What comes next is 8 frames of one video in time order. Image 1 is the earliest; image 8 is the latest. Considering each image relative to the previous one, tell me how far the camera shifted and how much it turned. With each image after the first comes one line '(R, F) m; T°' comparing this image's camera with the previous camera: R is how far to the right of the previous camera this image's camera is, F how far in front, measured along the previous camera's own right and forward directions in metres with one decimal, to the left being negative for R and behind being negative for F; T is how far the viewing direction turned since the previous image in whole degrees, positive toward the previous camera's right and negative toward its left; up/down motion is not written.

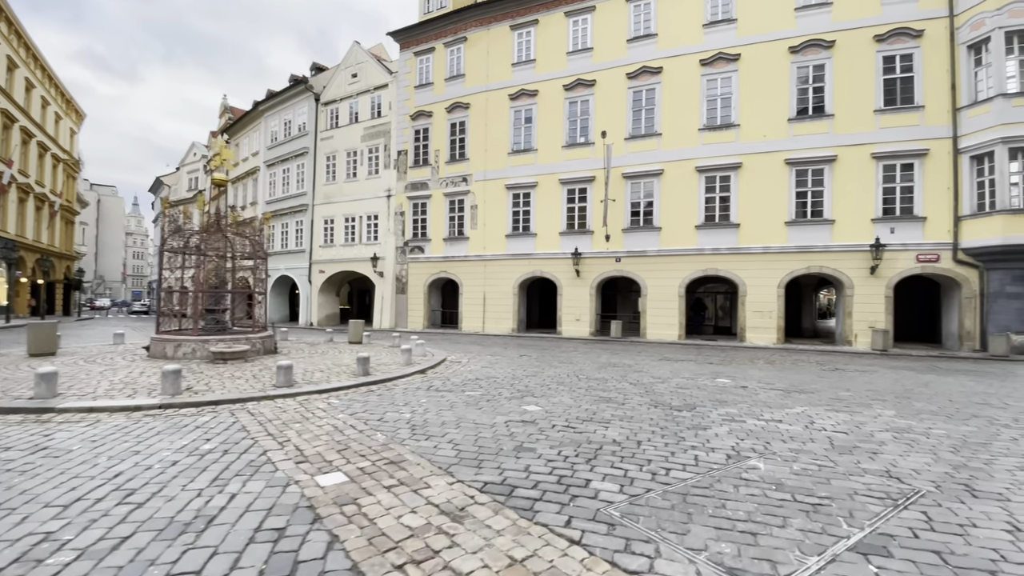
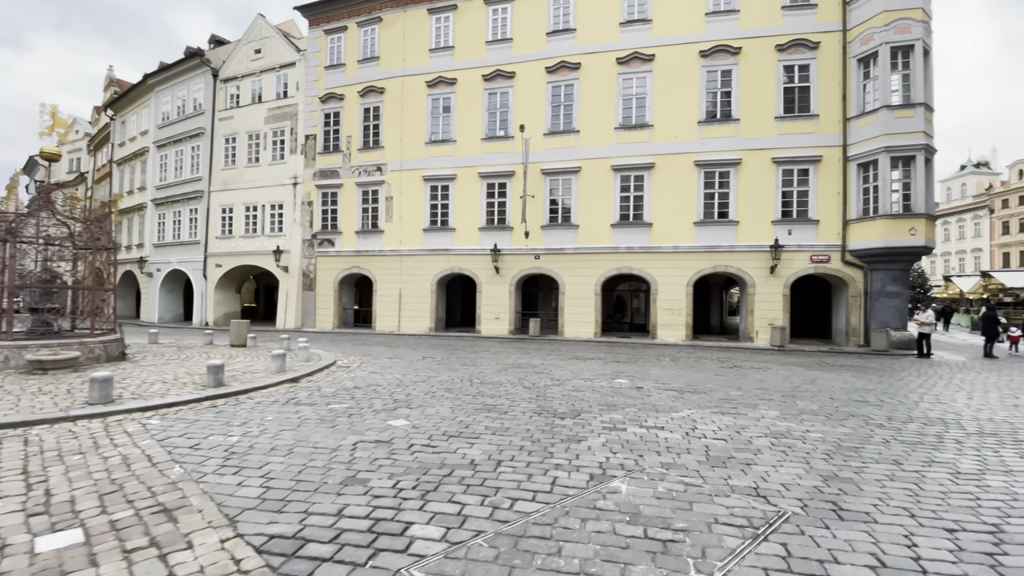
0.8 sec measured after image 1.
(+1.0, +0.9) m; +8°
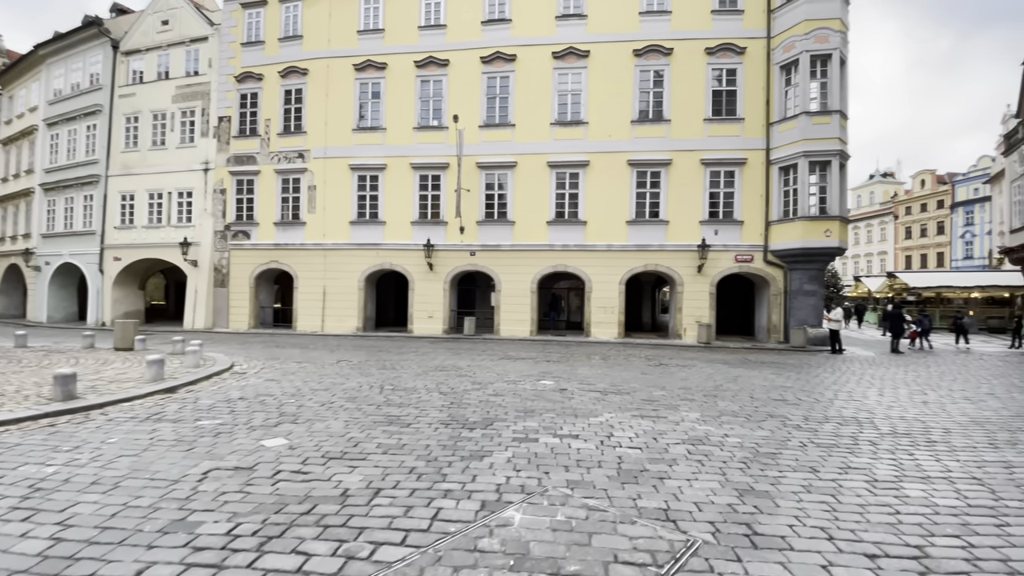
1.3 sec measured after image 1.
(+0.6, +0.7) m; +7°
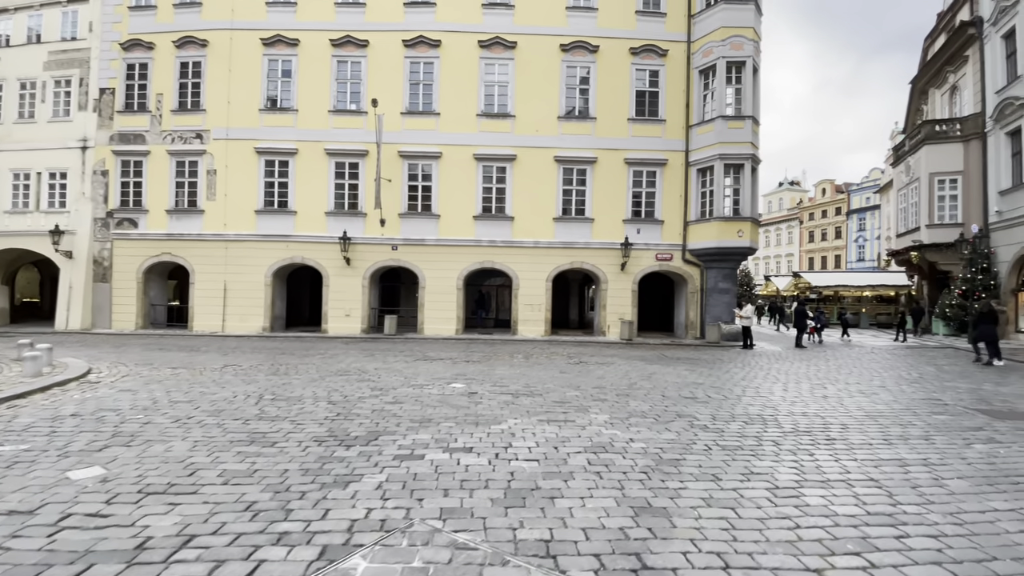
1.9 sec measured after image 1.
(+0.6, +0.7) m; +8°
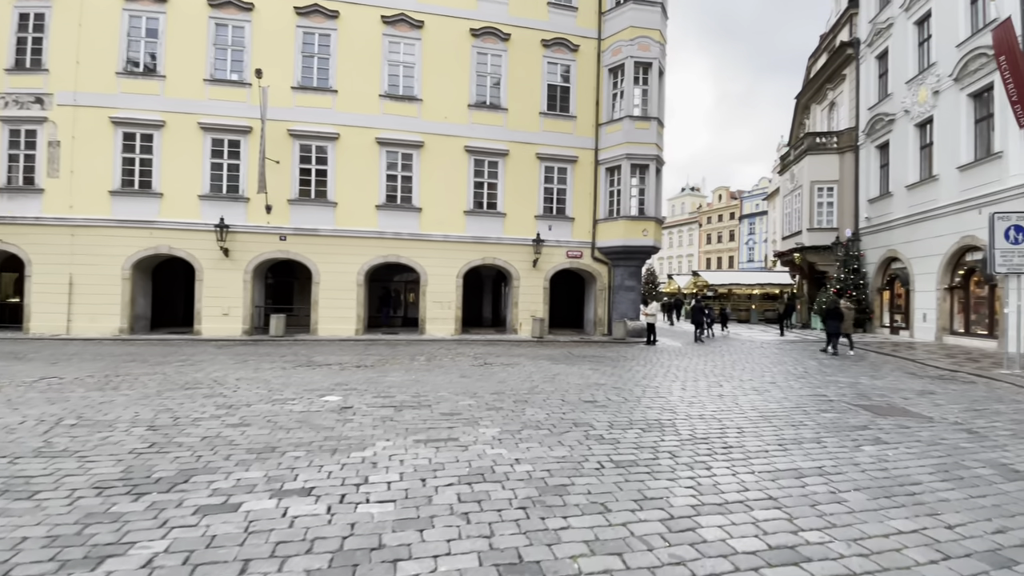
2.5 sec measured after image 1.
(+0.6, +0.9) m; +10°
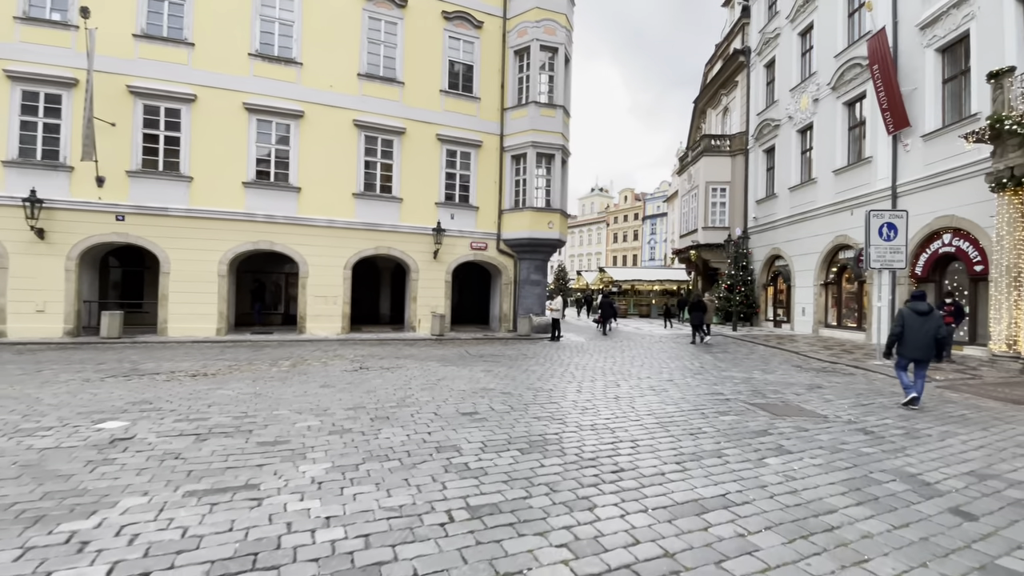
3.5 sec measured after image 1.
(+0.7, +1.3) m; +10°
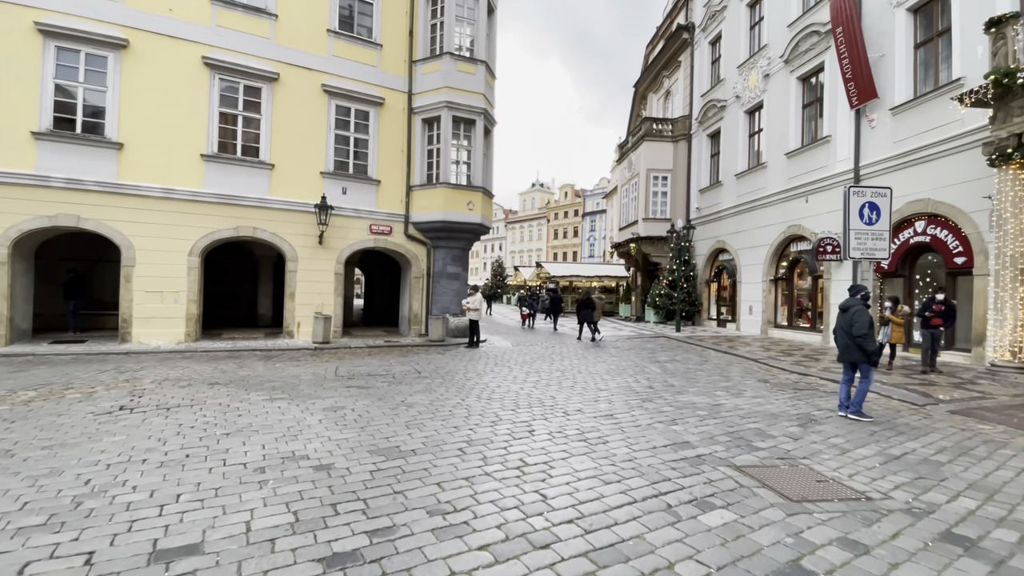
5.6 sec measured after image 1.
(+1.0, +3.1) m; +7°
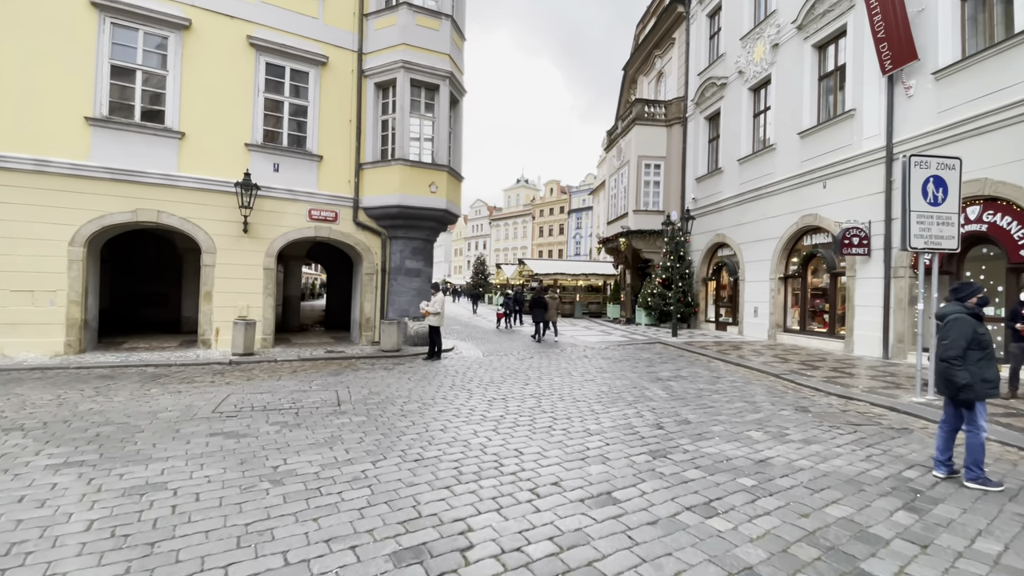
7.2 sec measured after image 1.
(+0.4, +2.3) m; +2°
